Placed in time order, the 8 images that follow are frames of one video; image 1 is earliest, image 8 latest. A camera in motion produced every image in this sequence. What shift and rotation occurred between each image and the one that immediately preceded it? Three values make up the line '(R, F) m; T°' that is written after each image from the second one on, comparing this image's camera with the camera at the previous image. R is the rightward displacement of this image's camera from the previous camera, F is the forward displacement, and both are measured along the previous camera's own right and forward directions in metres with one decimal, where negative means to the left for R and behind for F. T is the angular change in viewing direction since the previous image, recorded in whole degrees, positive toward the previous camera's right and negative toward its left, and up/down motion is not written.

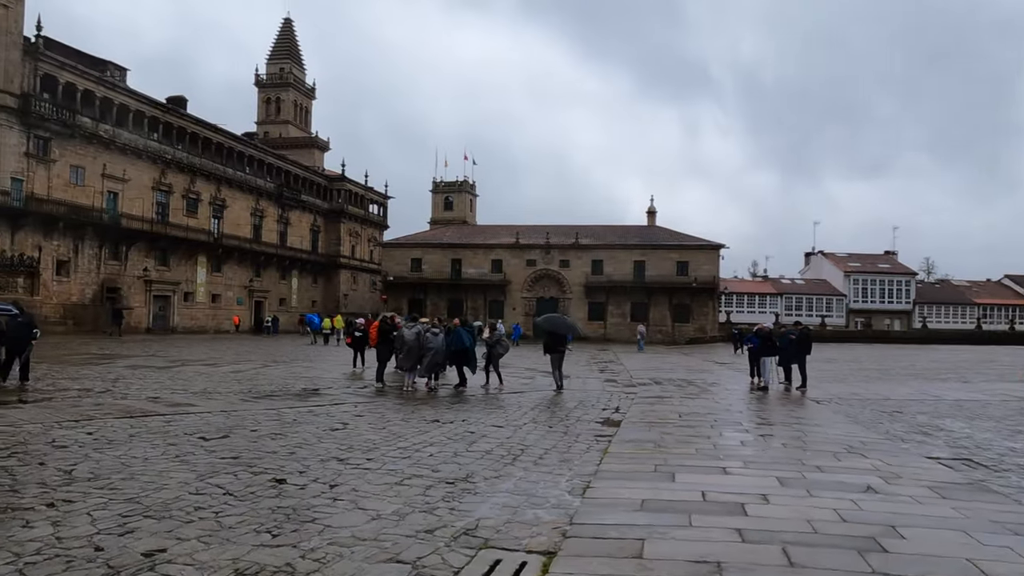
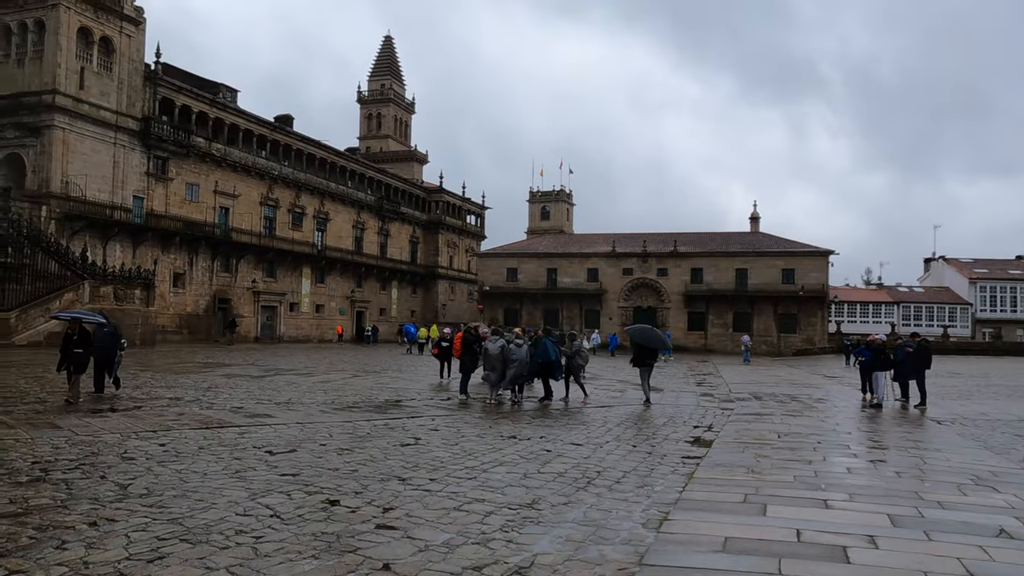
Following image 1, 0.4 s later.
(+0.2, +0.4) m; -7°
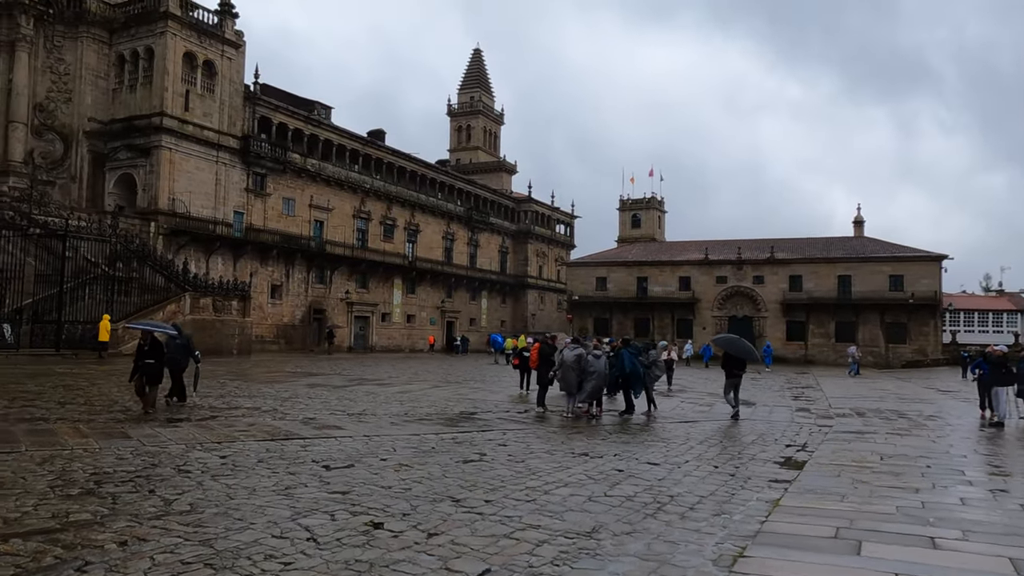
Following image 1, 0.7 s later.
(+0.2, +0.4) m; -7°
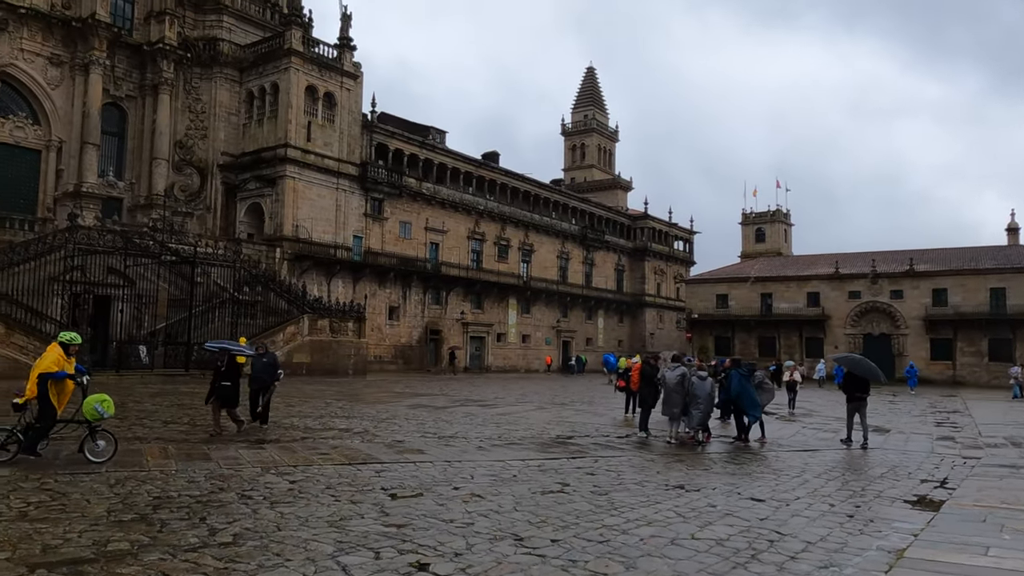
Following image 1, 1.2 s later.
(+0.3, +0.5) m; -9°
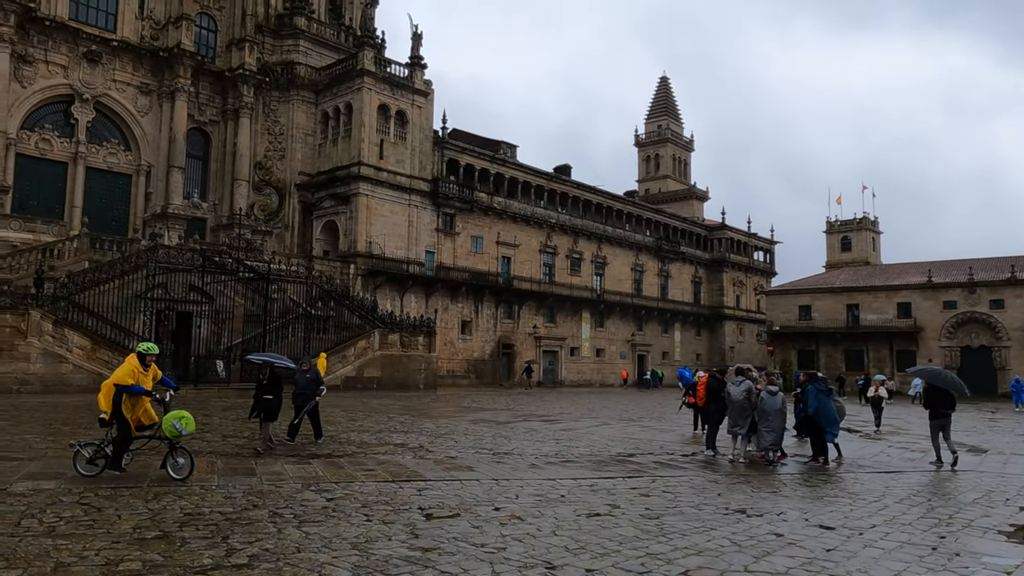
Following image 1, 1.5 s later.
(+0.3, +0.3) m; -6°
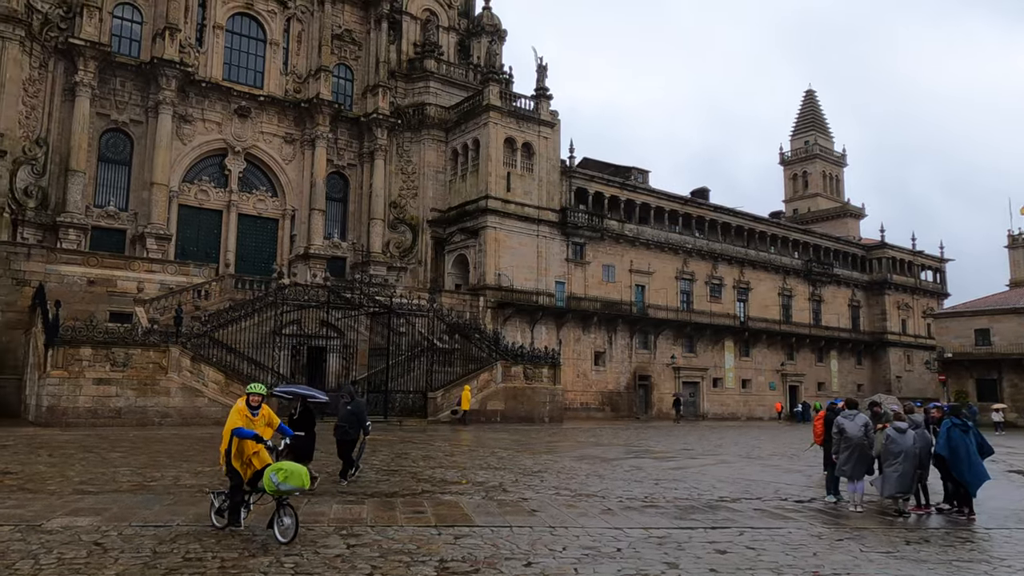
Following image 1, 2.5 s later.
(+0.8, +0.7) m; -11°
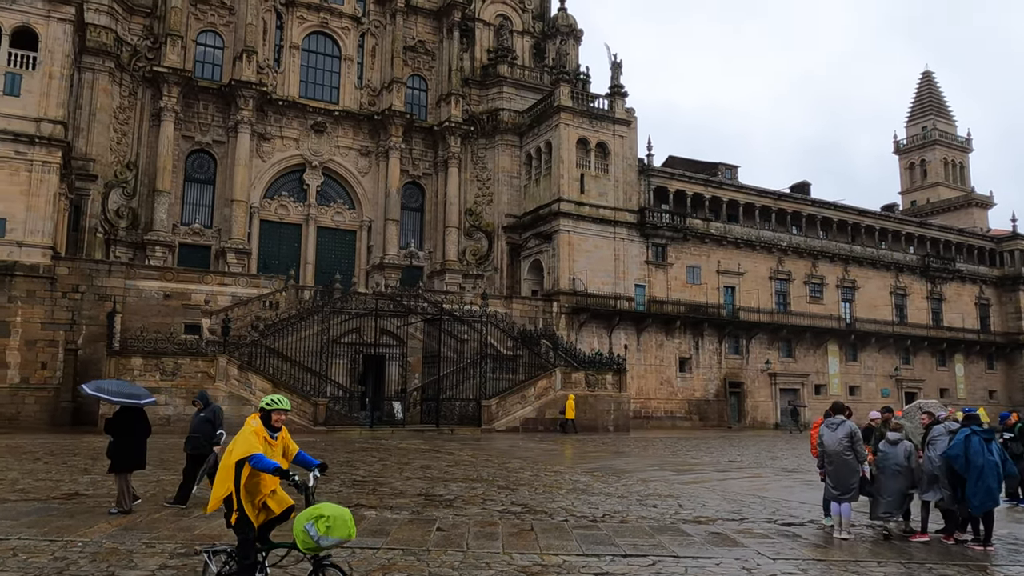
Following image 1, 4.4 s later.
(+1.8, +1.0) m; -9°
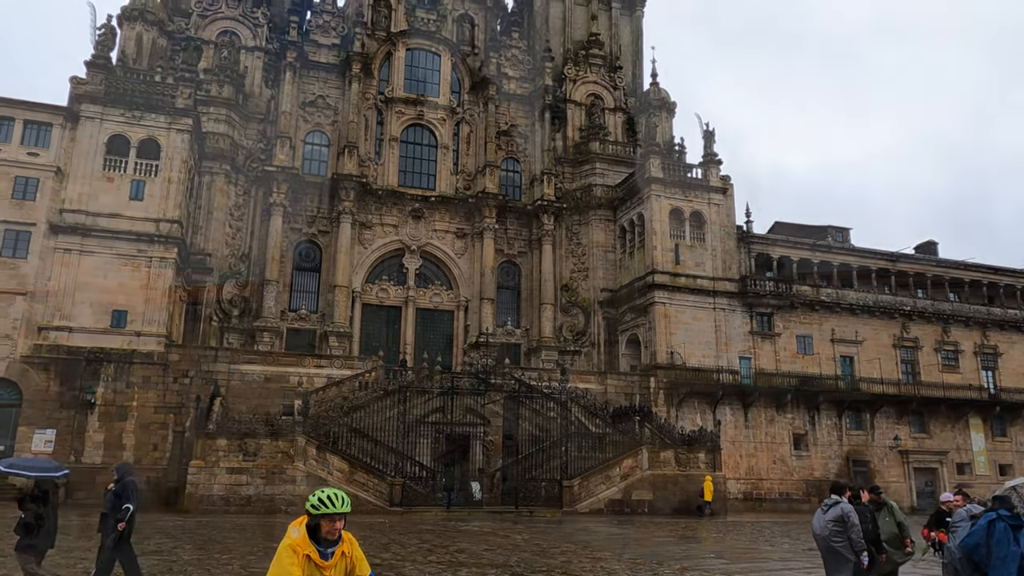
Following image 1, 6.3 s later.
(+1.4, +0.4) m; -9°
